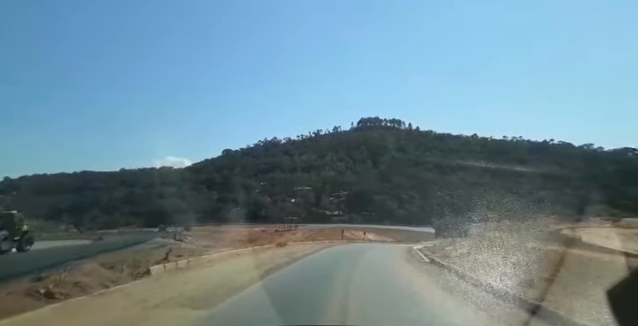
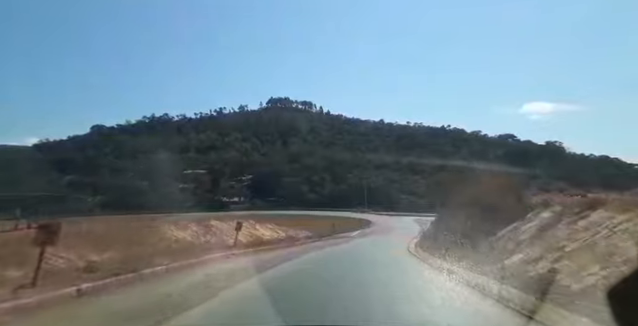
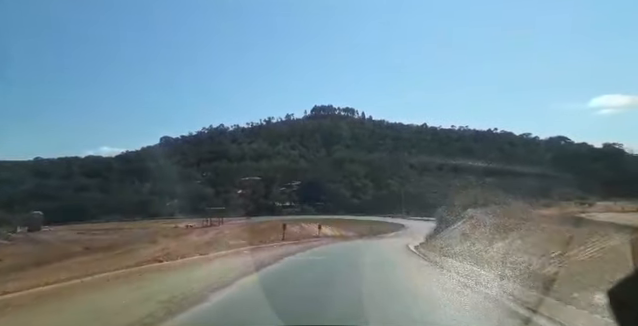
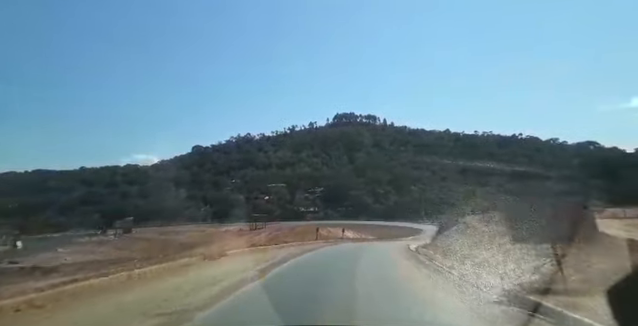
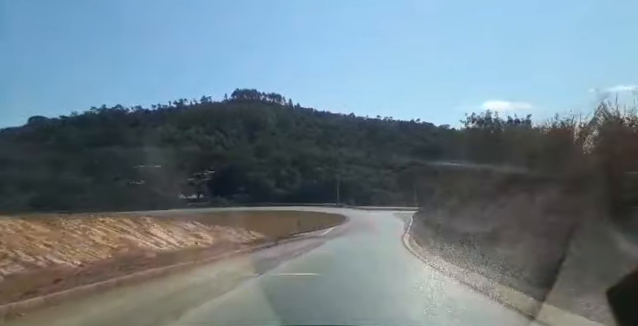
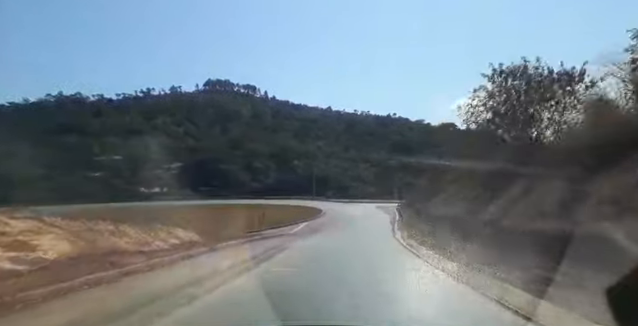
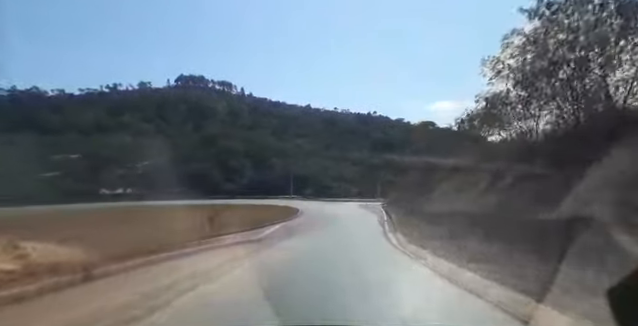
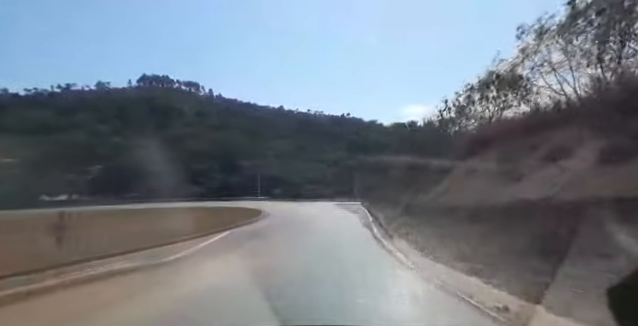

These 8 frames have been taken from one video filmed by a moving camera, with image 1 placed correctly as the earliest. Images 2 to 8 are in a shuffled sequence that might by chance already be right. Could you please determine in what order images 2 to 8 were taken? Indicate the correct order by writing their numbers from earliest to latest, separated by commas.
4, 3, 2, 5, 6, 7, 8
